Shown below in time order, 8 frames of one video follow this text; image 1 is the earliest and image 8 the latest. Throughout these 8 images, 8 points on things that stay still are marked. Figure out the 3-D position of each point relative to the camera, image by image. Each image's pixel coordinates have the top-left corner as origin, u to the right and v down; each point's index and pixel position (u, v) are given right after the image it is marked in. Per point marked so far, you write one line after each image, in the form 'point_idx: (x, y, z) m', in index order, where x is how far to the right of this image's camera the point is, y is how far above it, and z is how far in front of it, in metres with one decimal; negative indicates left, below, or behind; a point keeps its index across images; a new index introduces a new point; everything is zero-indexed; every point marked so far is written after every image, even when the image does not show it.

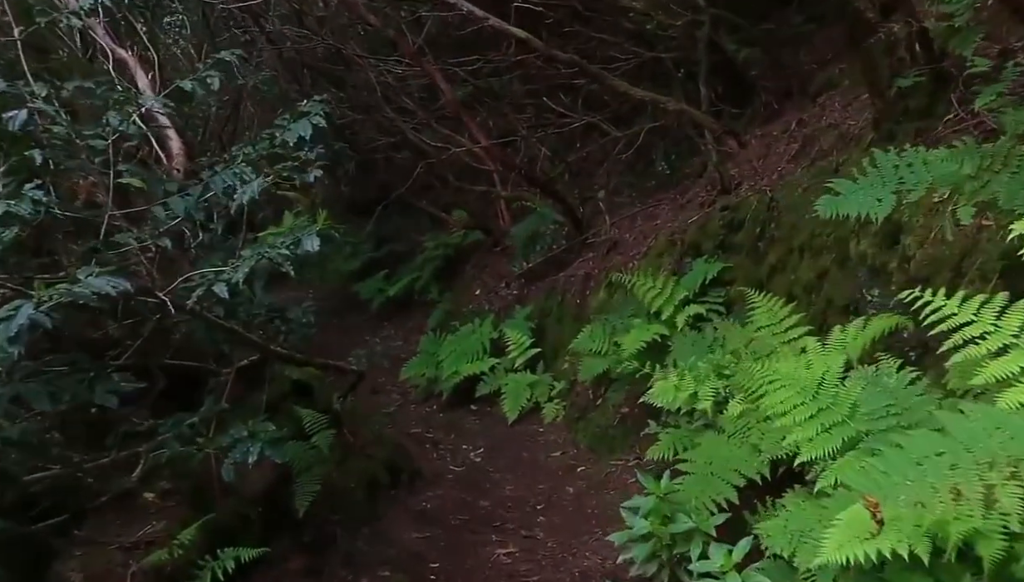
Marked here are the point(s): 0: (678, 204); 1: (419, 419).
0: (+1.7, +0.9, +10.1) m
1: (-1.0, -1.4, +11.2) m
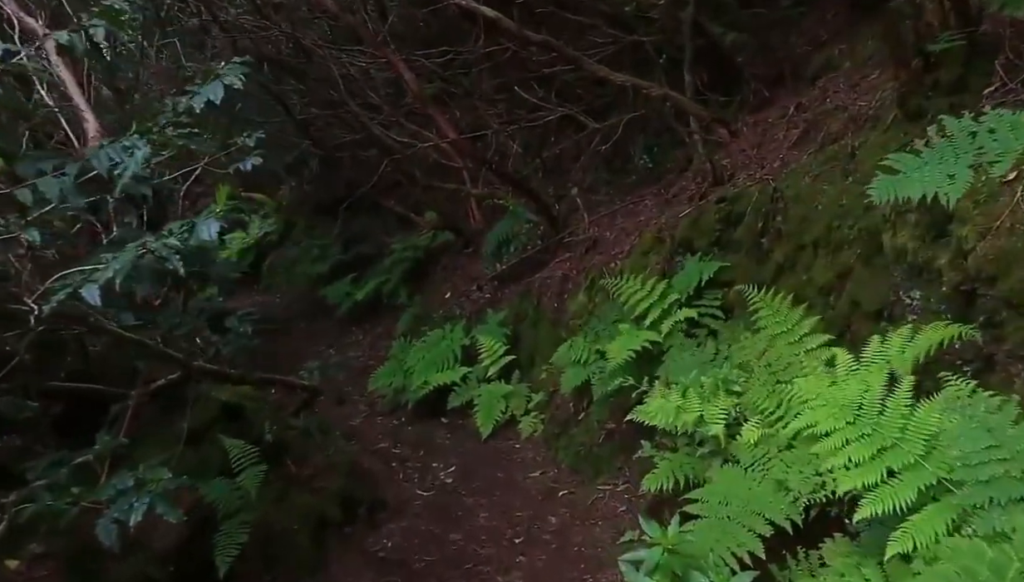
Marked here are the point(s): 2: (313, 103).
0: (+1.4, +0.8, +9.3) m
1: (-1.3, -1.4, +10.4) m
2: (-2.8, +2.7, +14.4) m
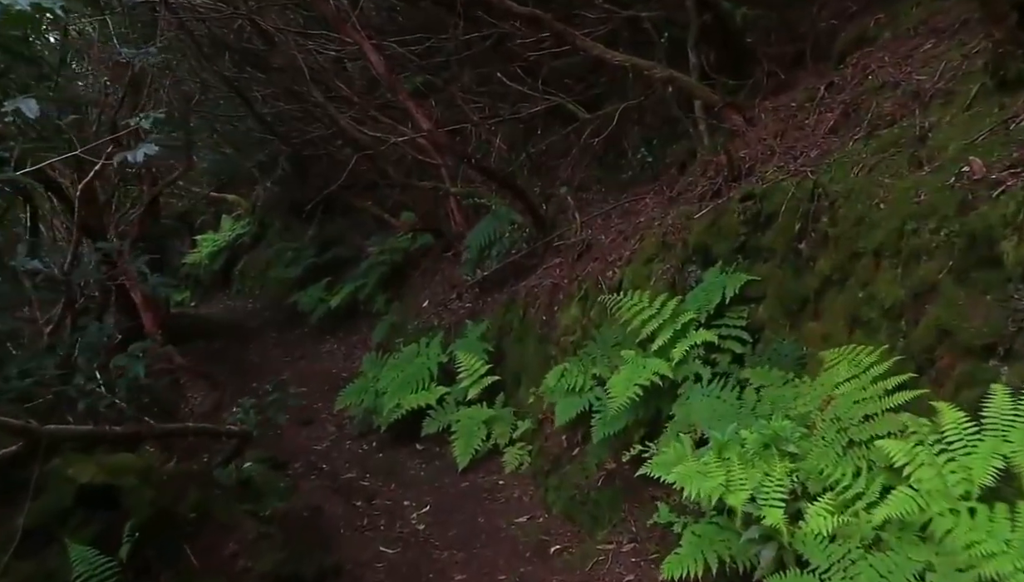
0: (+1.2, +0.8, +8.2) m
1: (-1.4, -1.5, +9.2) m
2: (-3.0, +2.5, +13.2) m
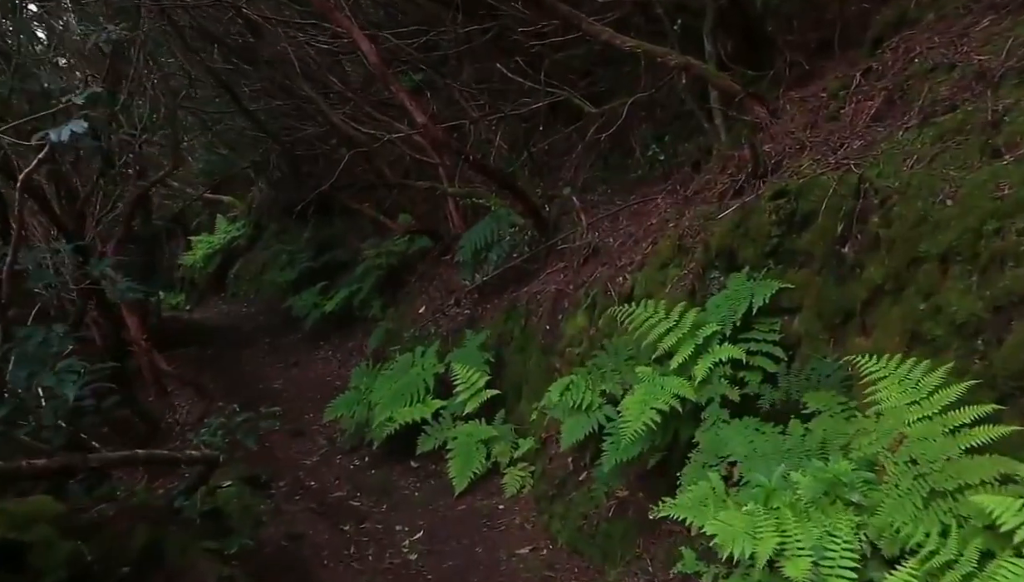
0: (+1.3, +0.7, +7.6) m
1: (-1.4, -1.6, +8.6) m
2: (-3.0, +2.5, +12.6) m
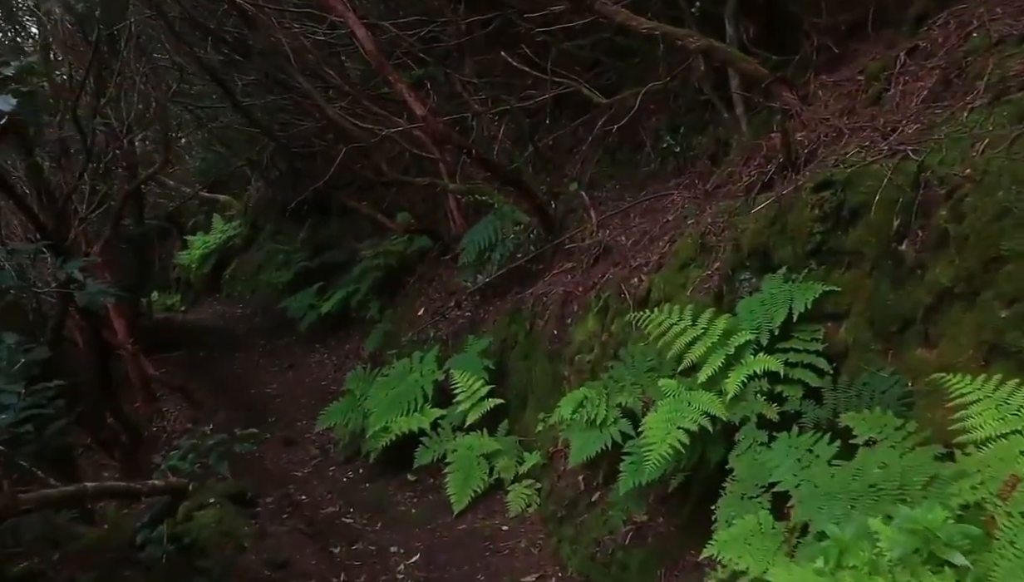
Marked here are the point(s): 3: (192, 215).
0: (+1.3, +0.7, +7.0) m
1: (-1.4, -1.6, +8.0) m
2: (-3.0, +2.5, +12.0) m
3: (-5.6, +1.3, +17.8) m
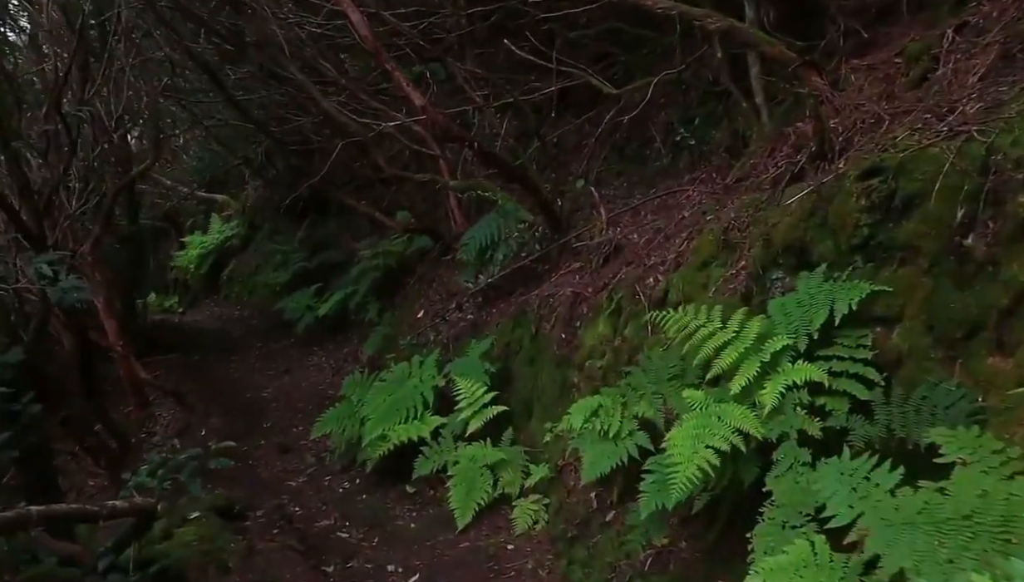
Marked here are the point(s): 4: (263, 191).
0: (+1.3, +0.7, +6.6) m
1: (-1.3, -1.6, +7.6) m
2: (-2.9, +2.5, +11.6) m
3: (-5.5, +1.3, +17.4) m
4: (-3.6, +1.5, +14.7) m
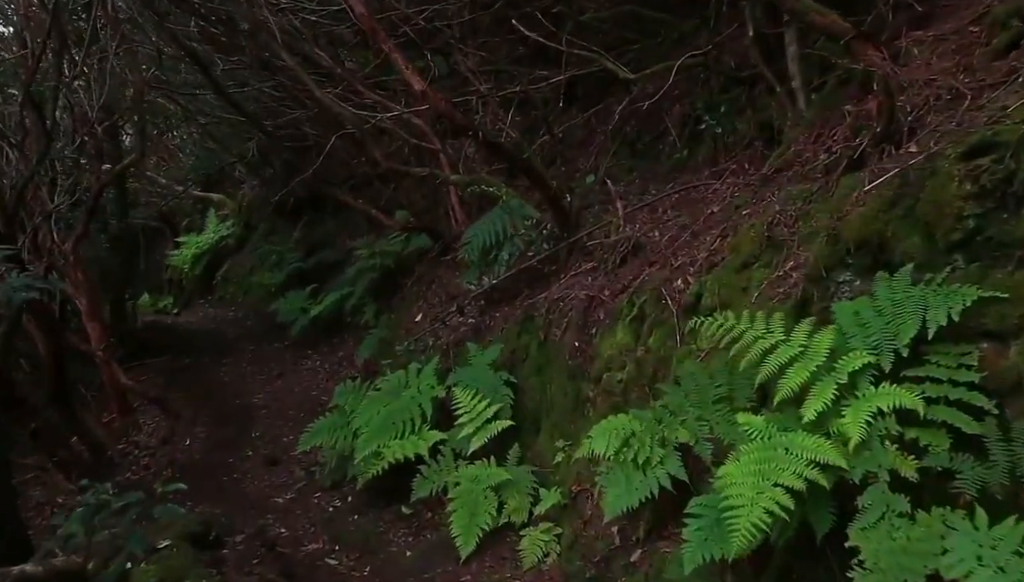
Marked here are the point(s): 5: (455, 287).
0: (+1.4, +0.7, +5.9) m
1: (-1.3, -1.6, +6.9) m
2: (-2.9, +2.4, +10.9) m
3: (-5.5, +1.3, +16.7) m
4: (-3.6, +1.4, +14.0) m
5: (-0.5, 0.0, +9.0) m
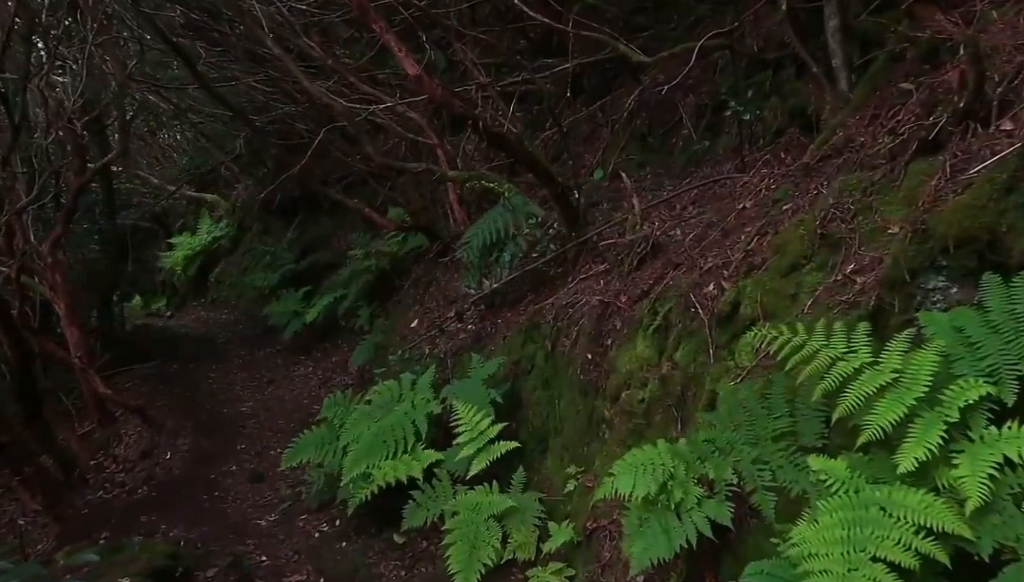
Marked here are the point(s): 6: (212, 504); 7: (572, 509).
0: (+1.4, +0.6, +5.2) m
1: (-1.3, -1.6, +6.2) m
2: (-2.9, +2.4, +10.2) m
3: (-5.5, +1.2, +16.0) m
4: (-3.5, +1.4, +13.3) m
5: (-0.5, 0.0, +8.3) m
6: (-2.2, -1.5, +7.0) m
7: (+0.3, -1.1, +5.0) m
